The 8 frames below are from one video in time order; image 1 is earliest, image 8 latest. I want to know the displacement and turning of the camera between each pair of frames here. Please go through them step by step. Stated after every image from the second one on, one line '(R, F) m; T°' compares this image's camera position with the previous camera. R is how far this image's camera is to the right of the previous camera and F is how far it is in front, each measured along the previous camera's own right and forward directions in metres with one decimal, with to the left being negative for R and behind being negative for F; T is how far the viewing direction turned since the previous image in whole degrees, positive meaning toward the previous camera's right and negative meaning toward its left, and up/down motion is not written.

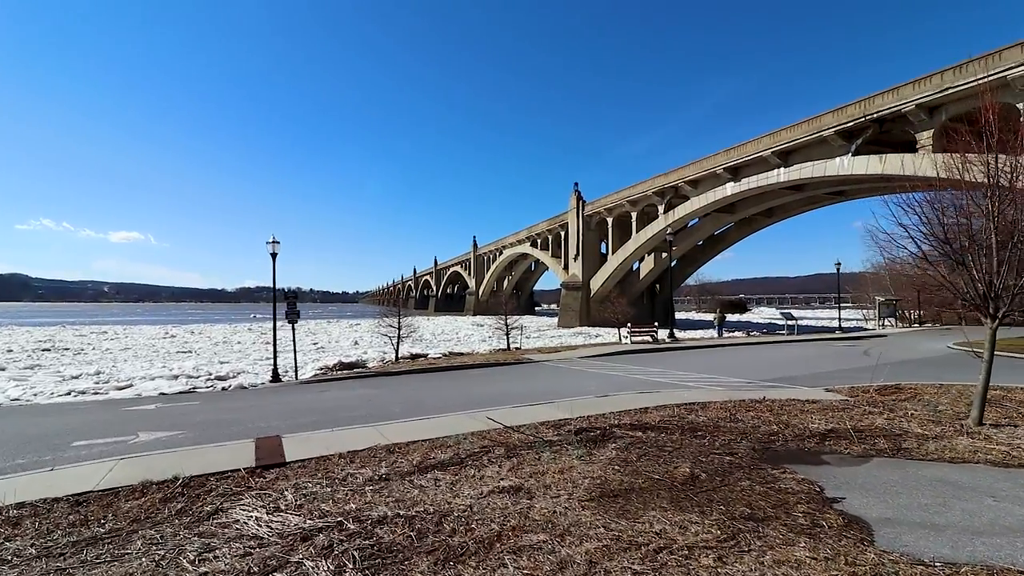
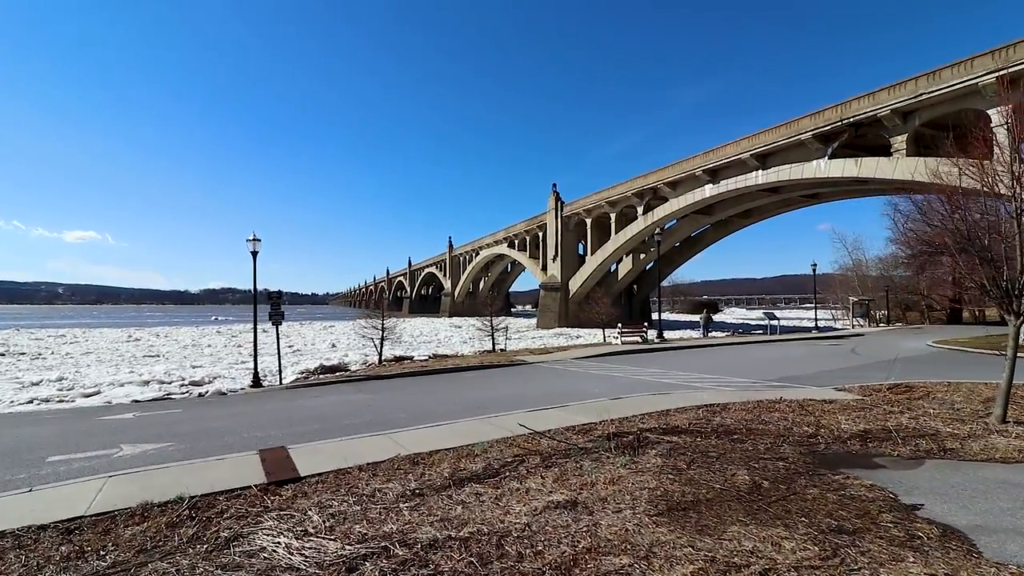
(-0.6, +0.4) m; +3°
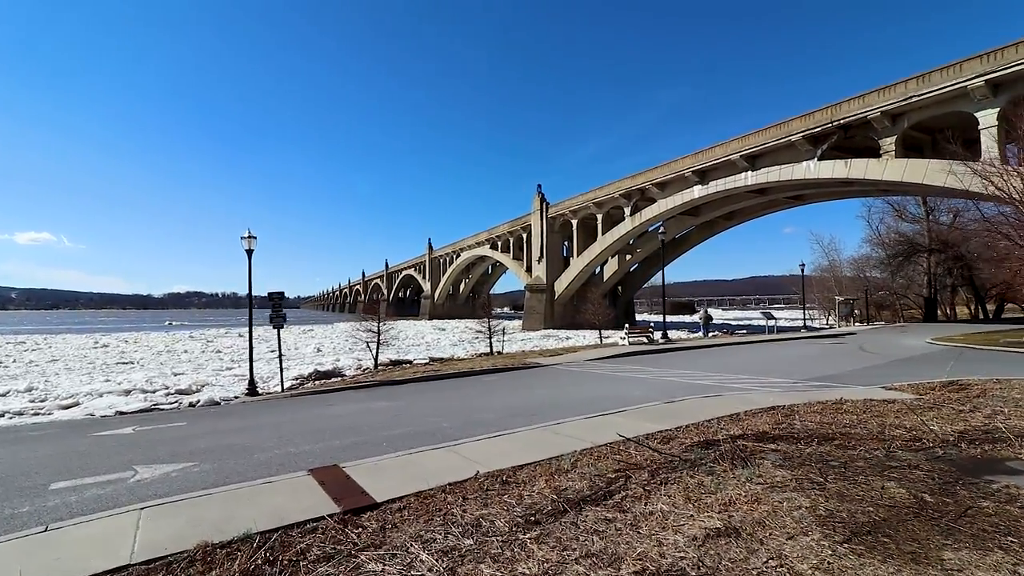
(-1.1, +0.6) m; +3°
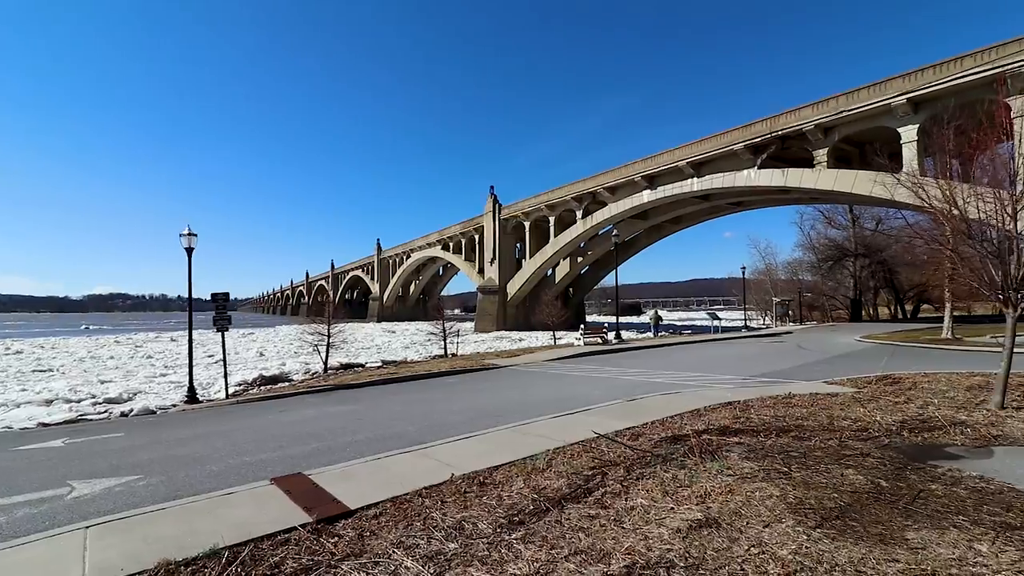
(-0.2, 0.0) m; +6°
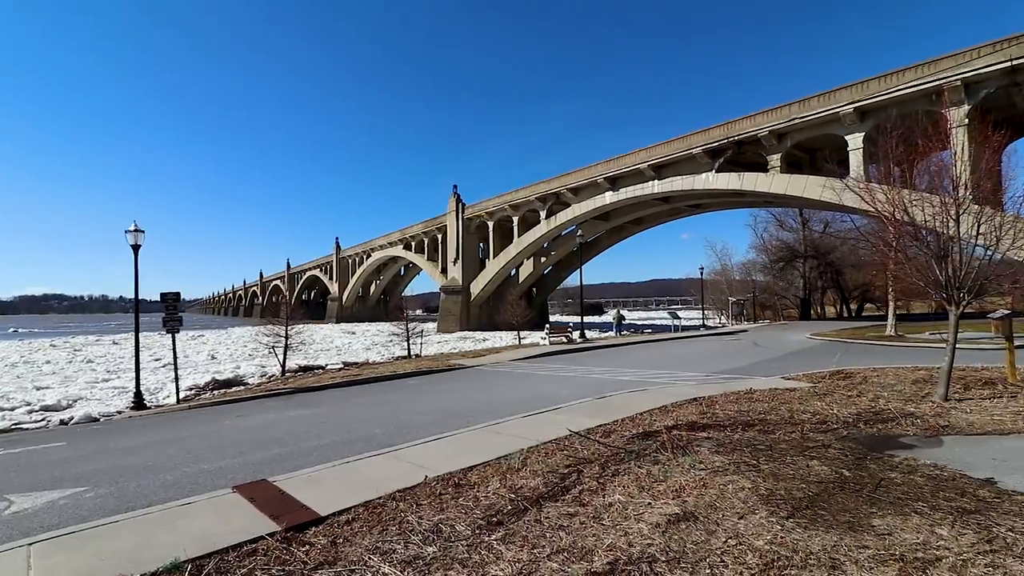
(-0.1, +0.1) m; +4°
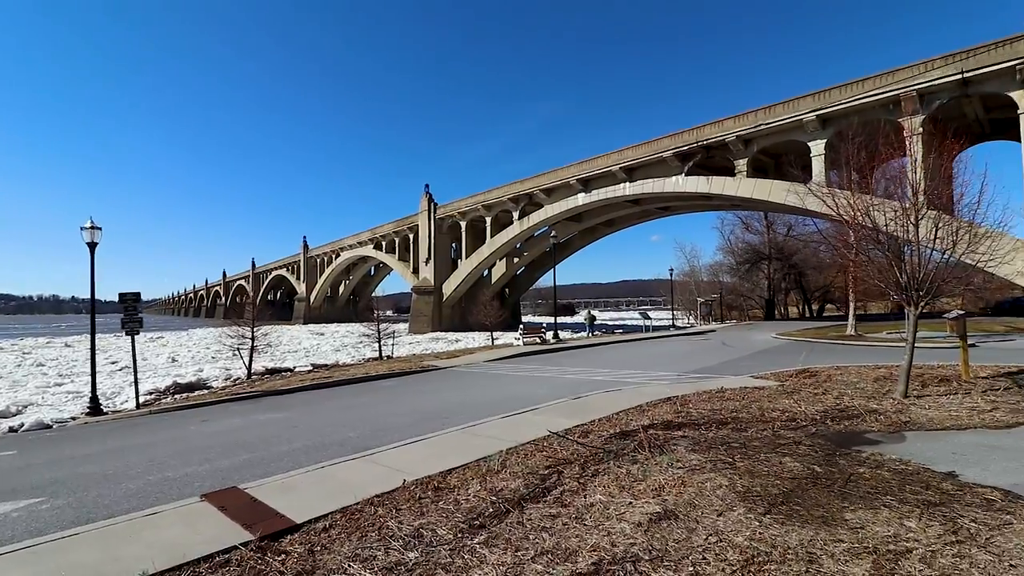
(-0.1, 0.0) m; +3°
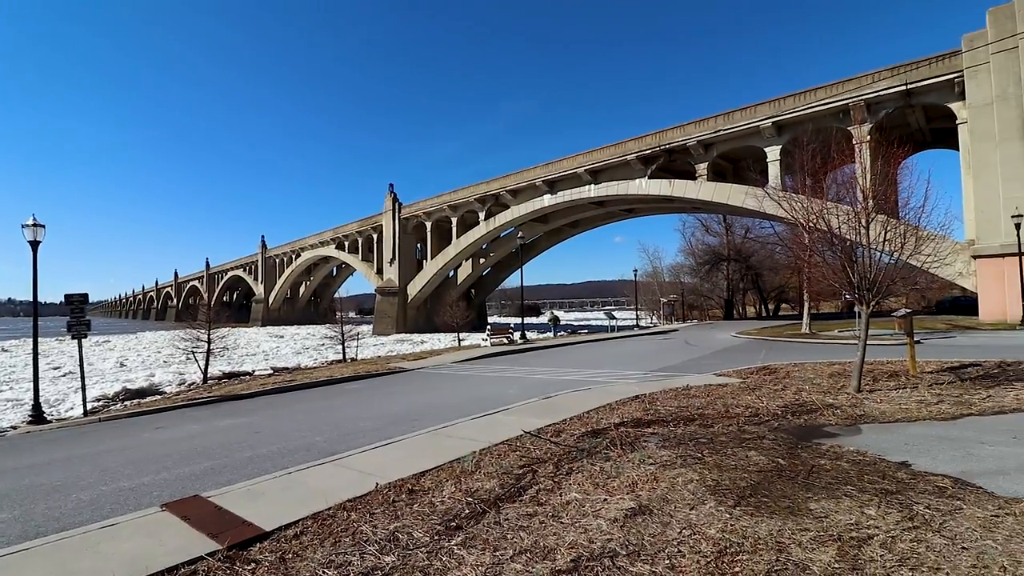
(-0.1, 0.0) m; +4°
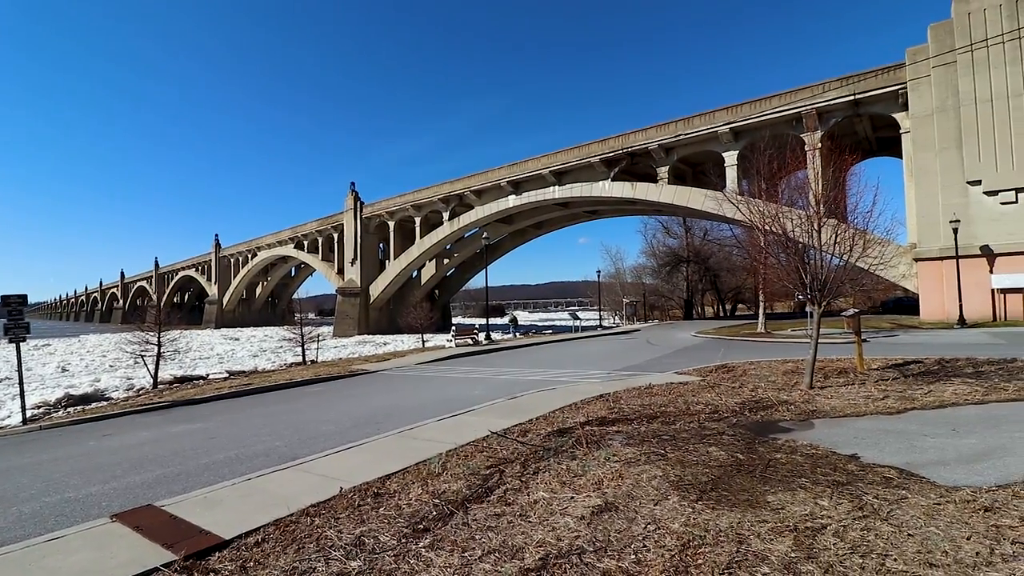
(0.0, 0.0) m; +4°
